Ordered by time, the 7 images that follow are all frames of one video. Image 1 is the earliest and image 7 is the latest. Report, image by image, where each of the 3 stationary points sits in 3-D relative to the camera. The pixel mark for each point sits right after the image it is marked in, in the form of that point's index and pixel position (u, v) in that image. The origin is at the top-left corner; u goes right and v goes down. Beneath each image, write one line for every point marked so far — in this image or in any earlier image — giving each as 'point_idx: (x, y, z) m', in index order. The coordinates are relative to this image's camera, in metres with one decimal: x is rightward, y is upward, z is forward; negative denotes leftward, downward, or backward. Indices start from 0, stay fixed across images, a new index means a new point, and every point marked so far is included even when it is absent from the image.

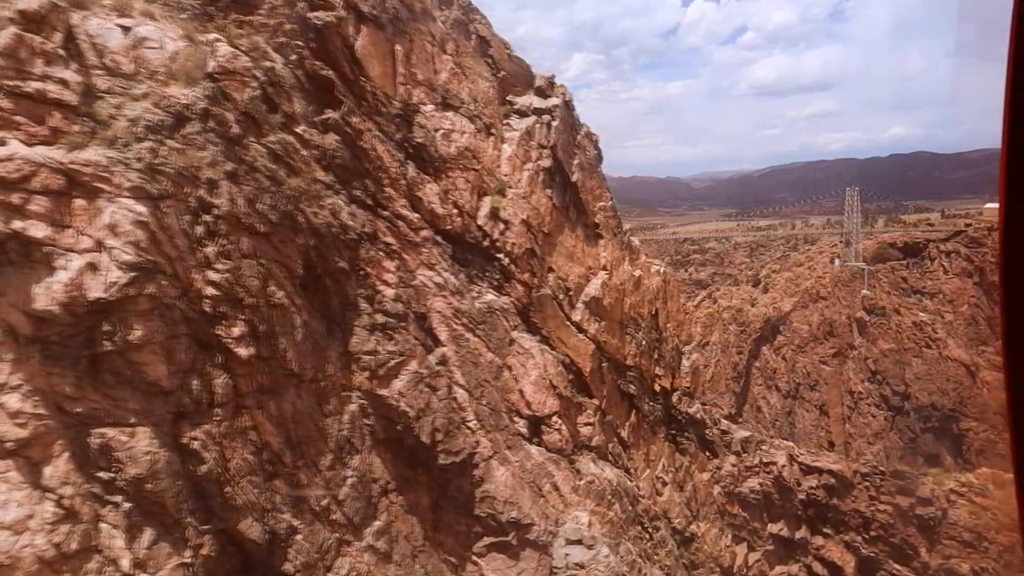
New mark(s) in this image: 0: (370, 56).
0: (-1.0, +1.6, +6.0) m
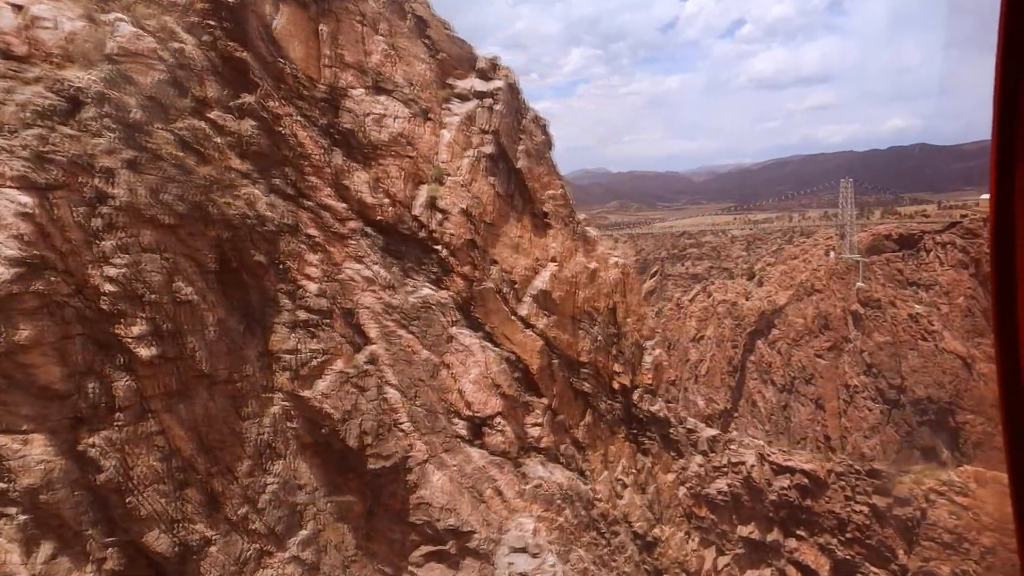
0: (-1.5, +1.7, +5.6) m
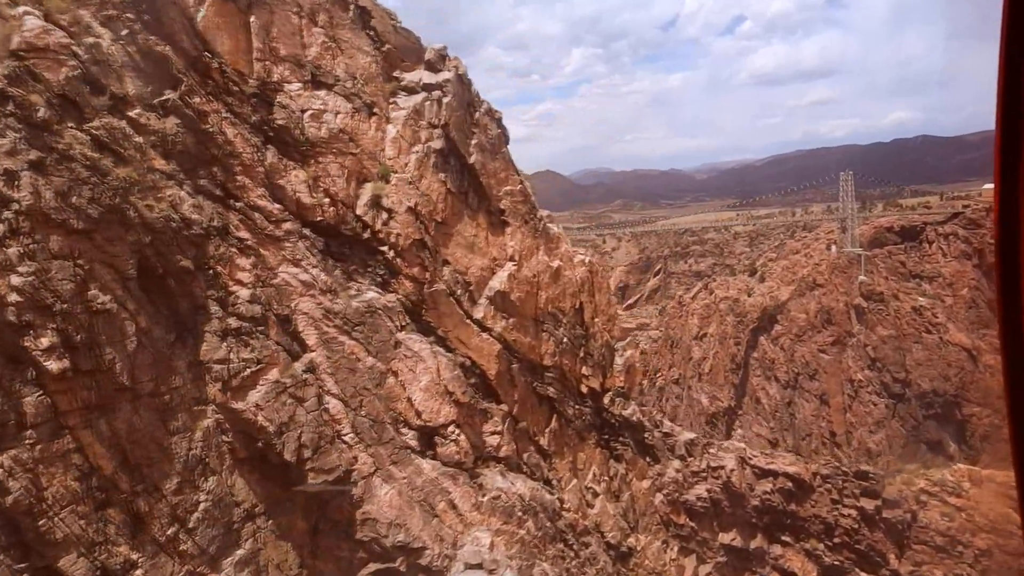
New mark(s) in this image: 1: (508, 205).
0: (-1.8, +1.6, +5.3) m
1: (0.0, +0.6, +6.6) m
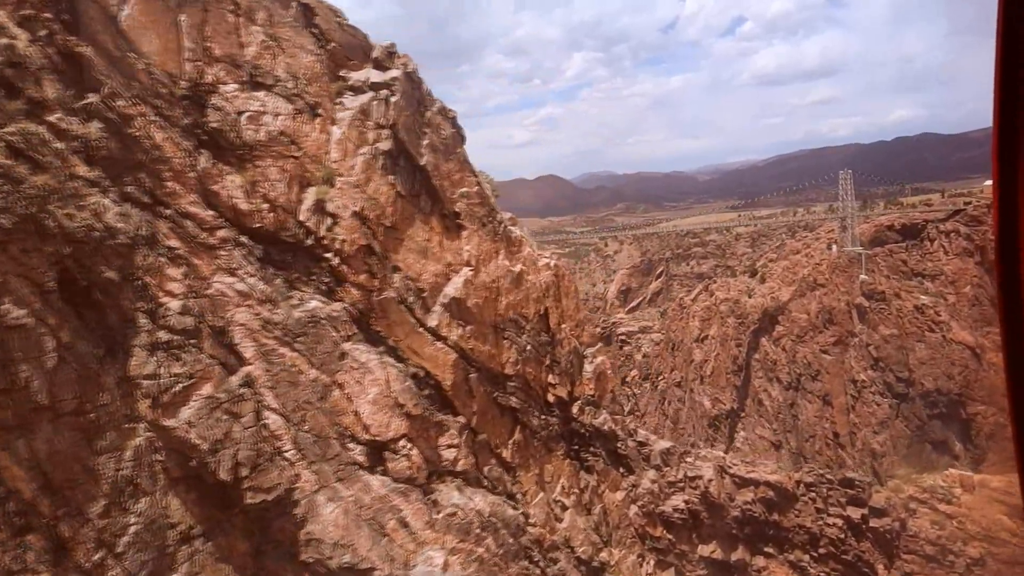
0: (-2.2, +1.5, +5.1) m
1: (-0.4, +0.6, +6.4) m
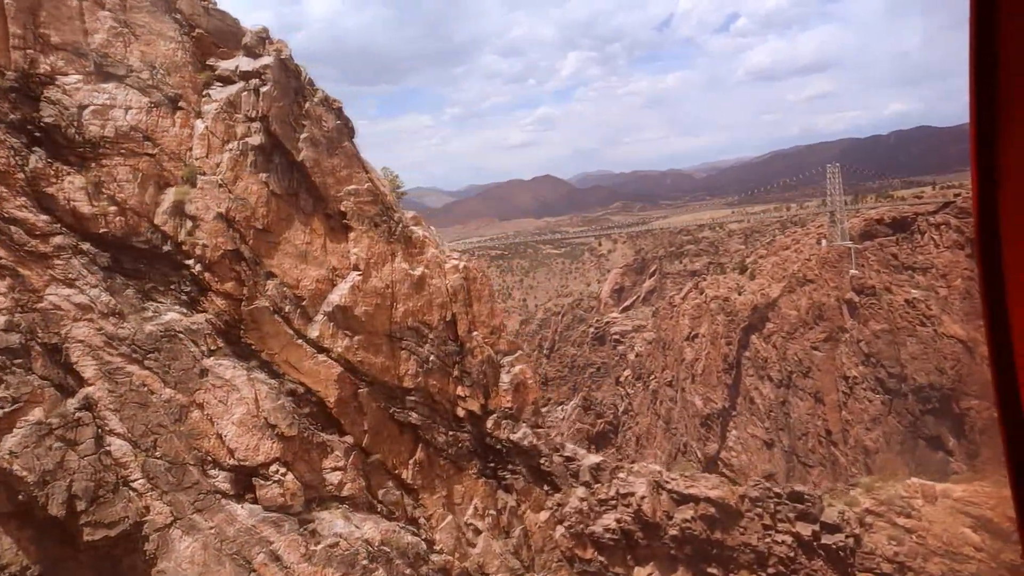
0: (-2.9, +1.5, +4.6) m
1: (-1.1, +0.6, +5.8) m
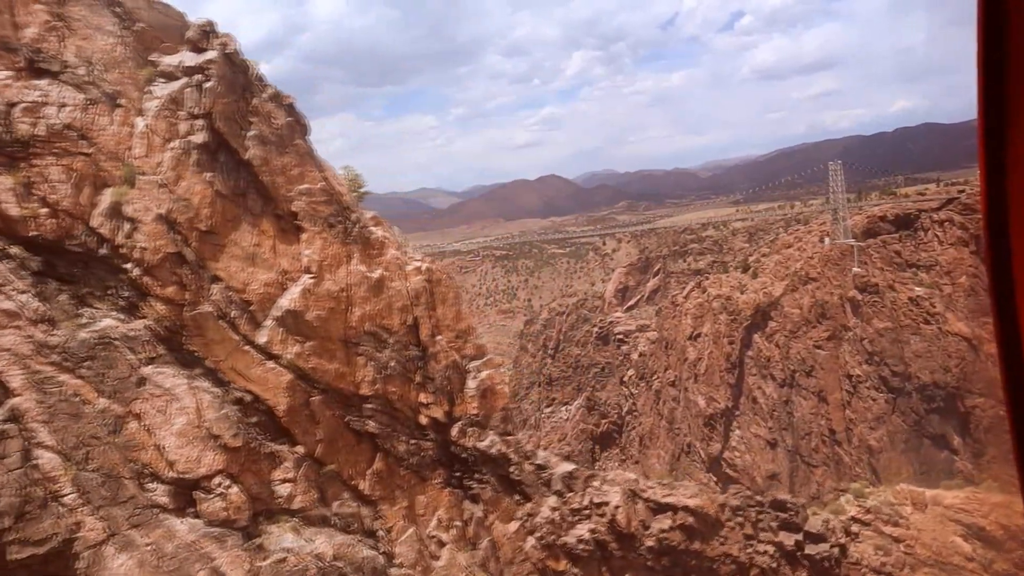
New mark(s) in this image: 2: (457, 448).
0: (-3.2, +1.4, +4.4) m
1: (-1.3, +0.5, +5.6) m
2: (-0.4, -1.2, +6.2) m
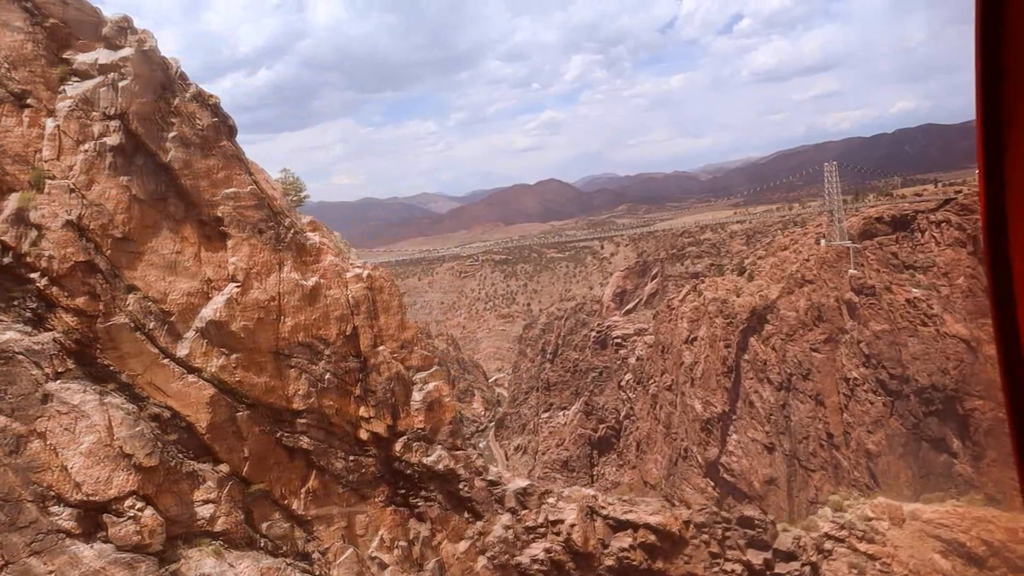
0: (-3.6, +1.4, +4.1) m
1: (-1.7, +0.5, +5.3) m
2: (-0.7, -1.2, +5.9) m
